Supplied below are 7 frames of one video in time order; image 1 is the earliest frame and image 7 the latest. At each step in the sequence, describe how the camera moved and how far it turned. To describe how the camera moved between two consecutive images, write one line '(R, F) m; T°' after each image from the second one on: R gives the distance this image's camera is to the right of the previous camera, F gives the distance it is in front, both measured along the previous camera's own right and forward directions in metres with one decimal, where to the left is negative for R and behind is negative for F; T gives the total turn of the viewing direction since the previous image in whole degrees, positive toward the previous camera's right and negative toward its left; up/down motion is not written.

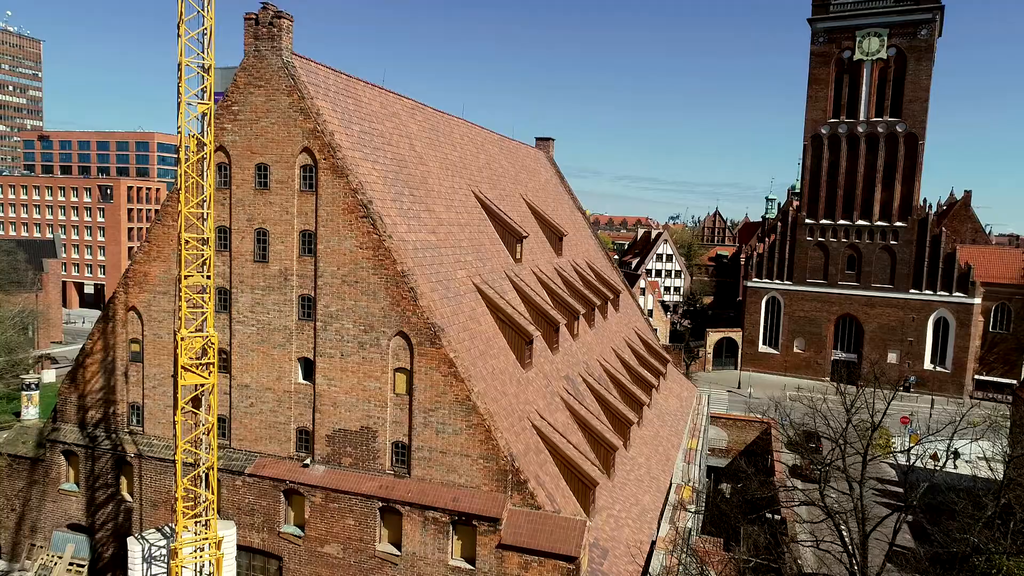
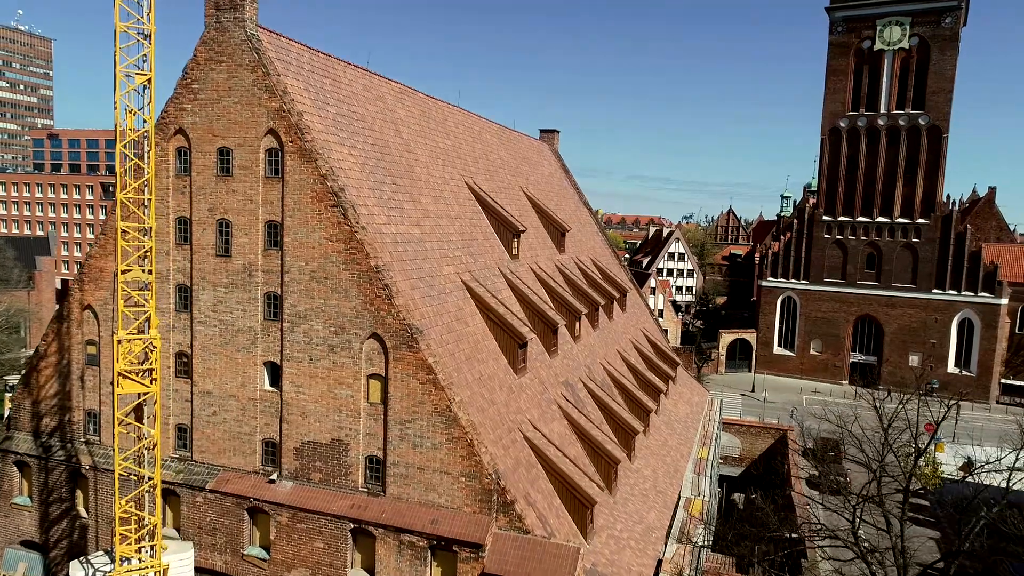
(+0.6, +1.9) m; -1°
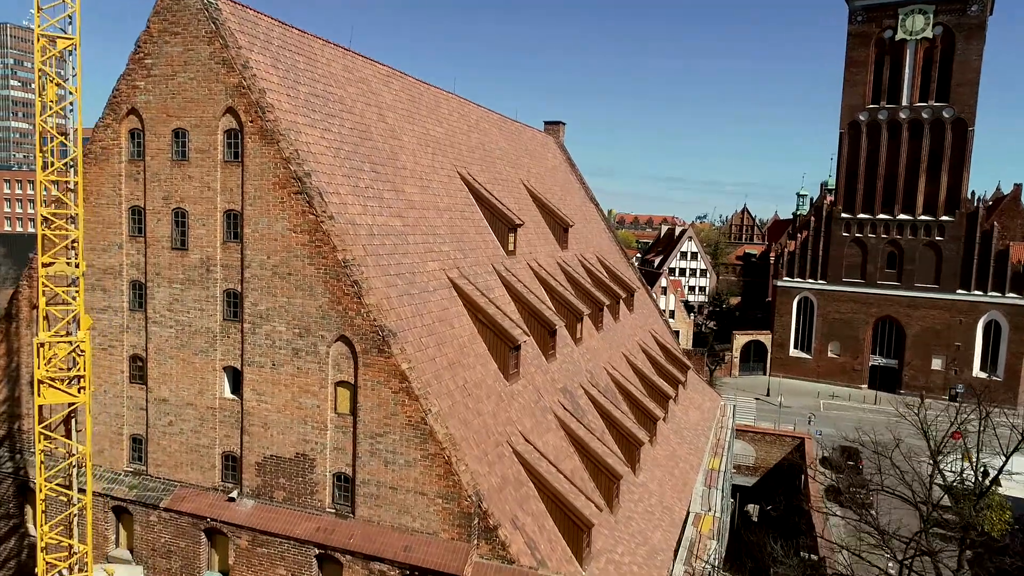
(+0.6, +1.8) m; -1°
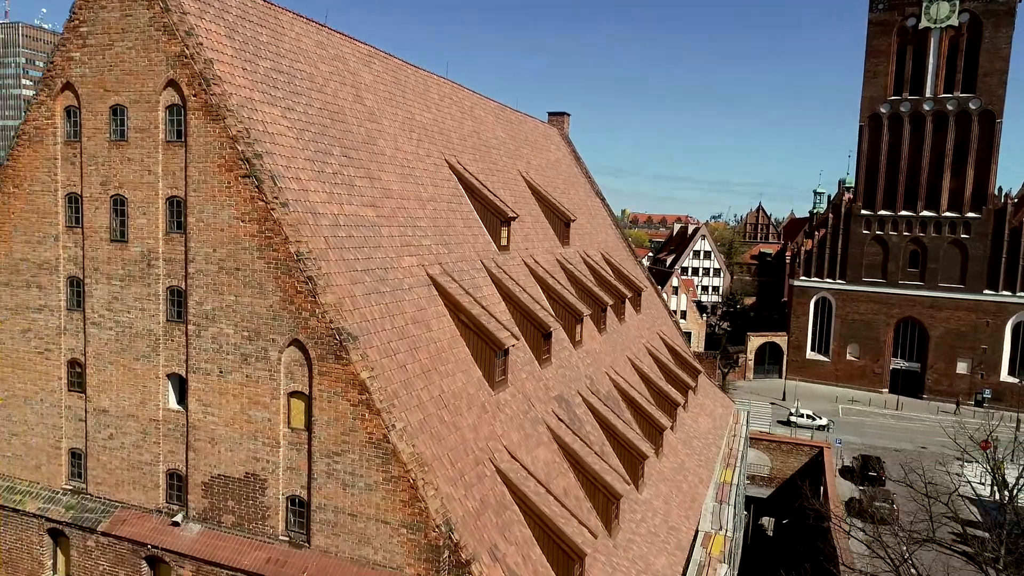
(+0.6, +1.9) m; -1°
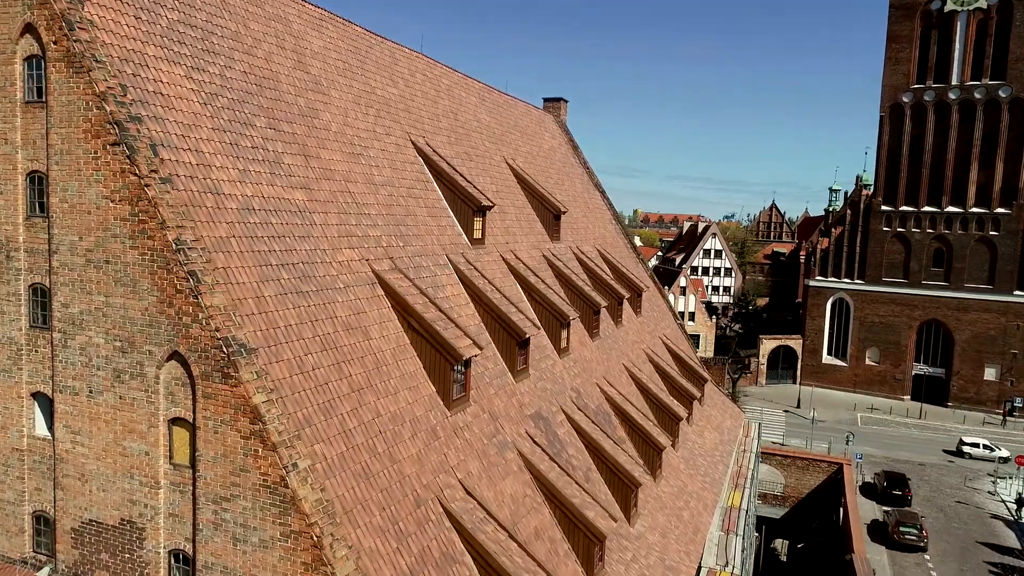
(+1.0, +2.8) m; -1°
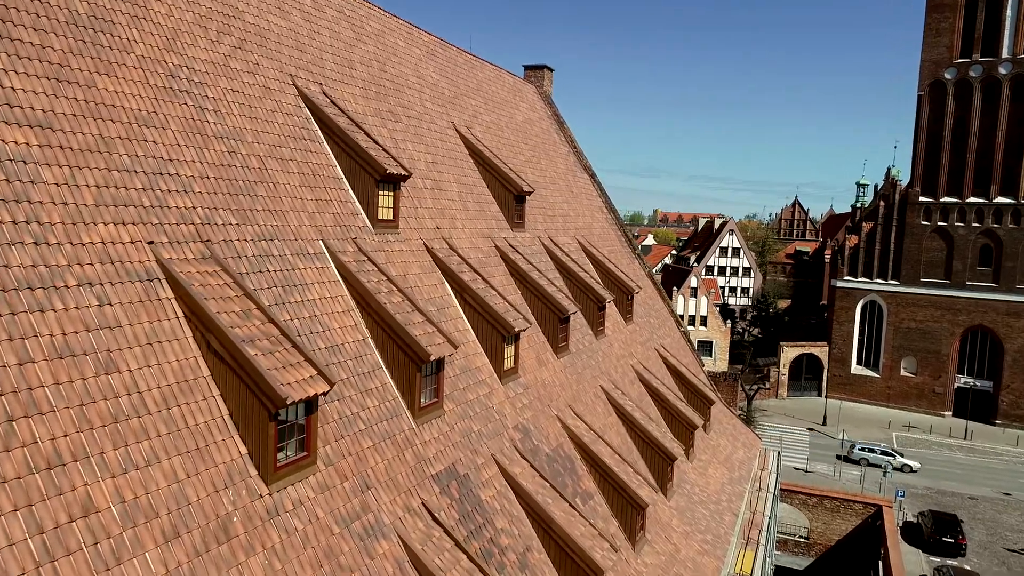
(+1.9, +5.2) m; -2°
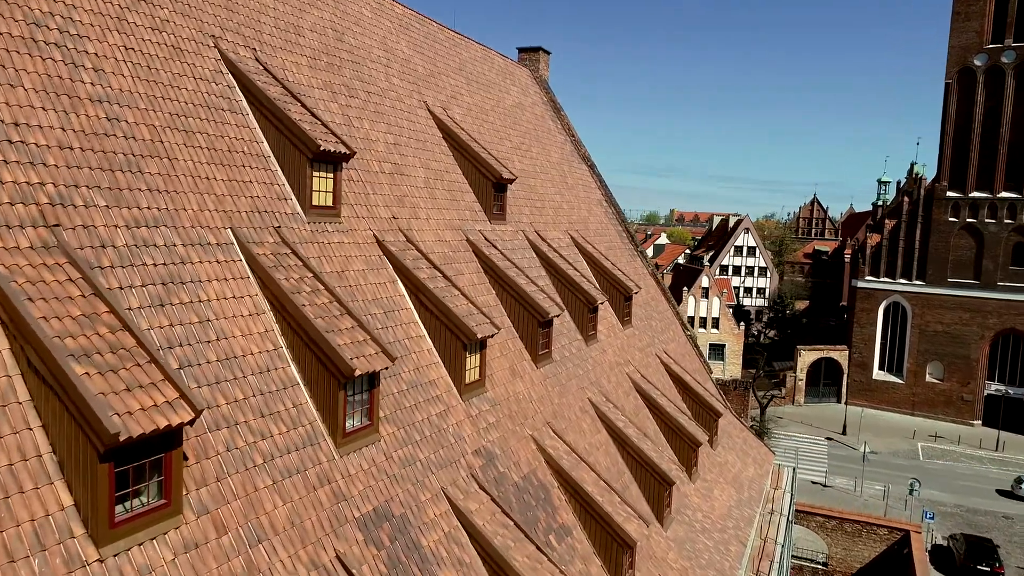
(+0.9, +2.1) m; -1°
